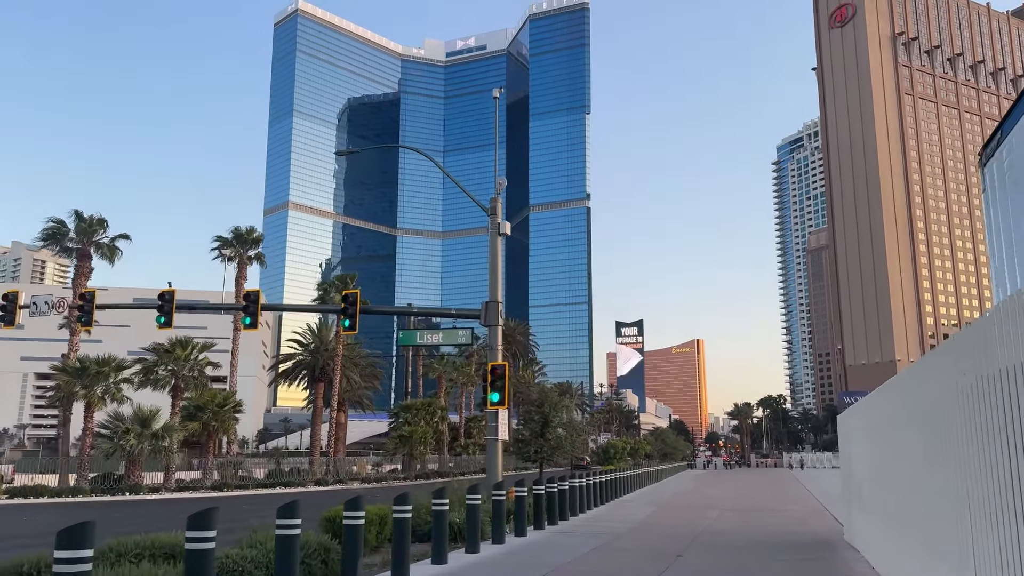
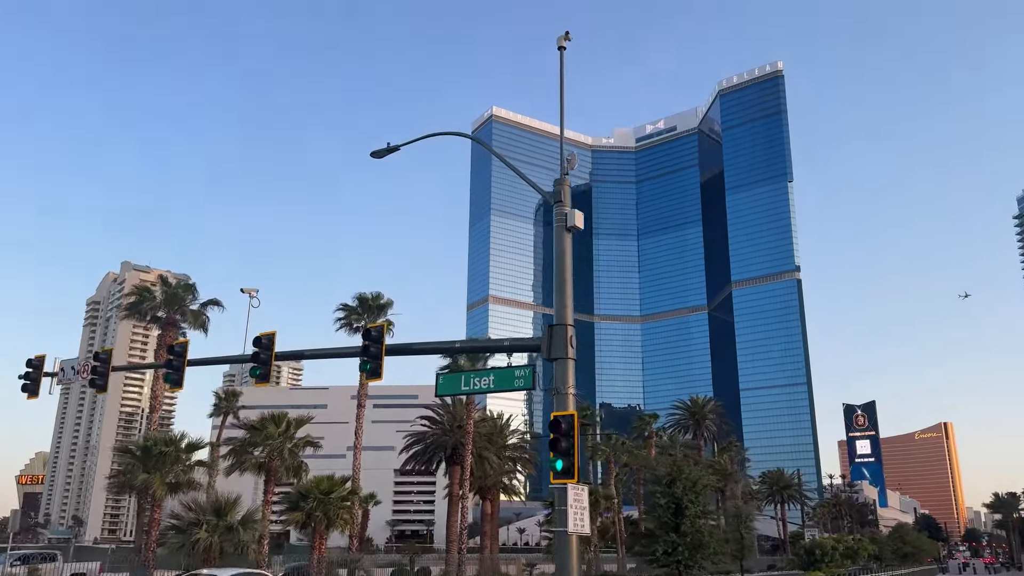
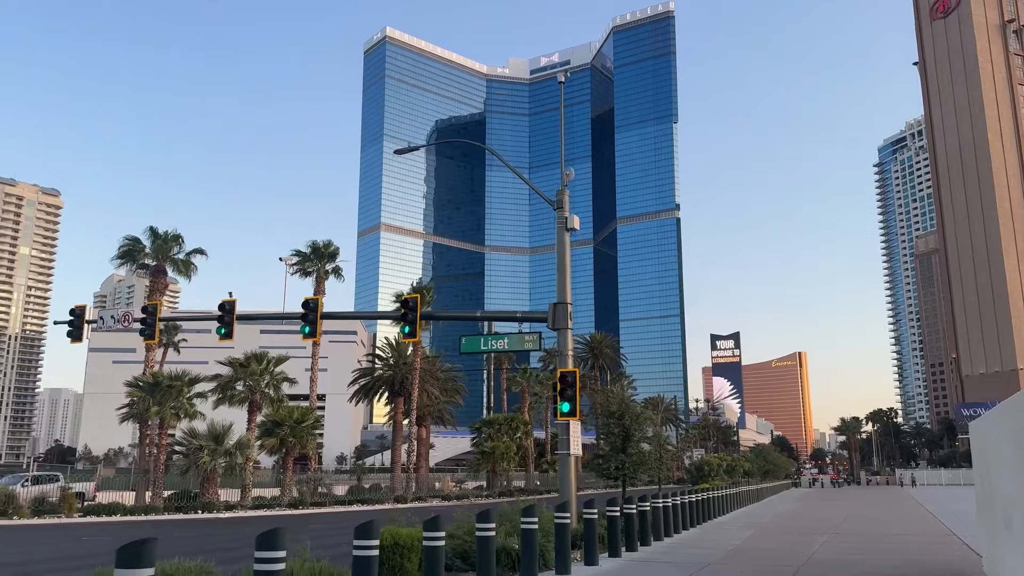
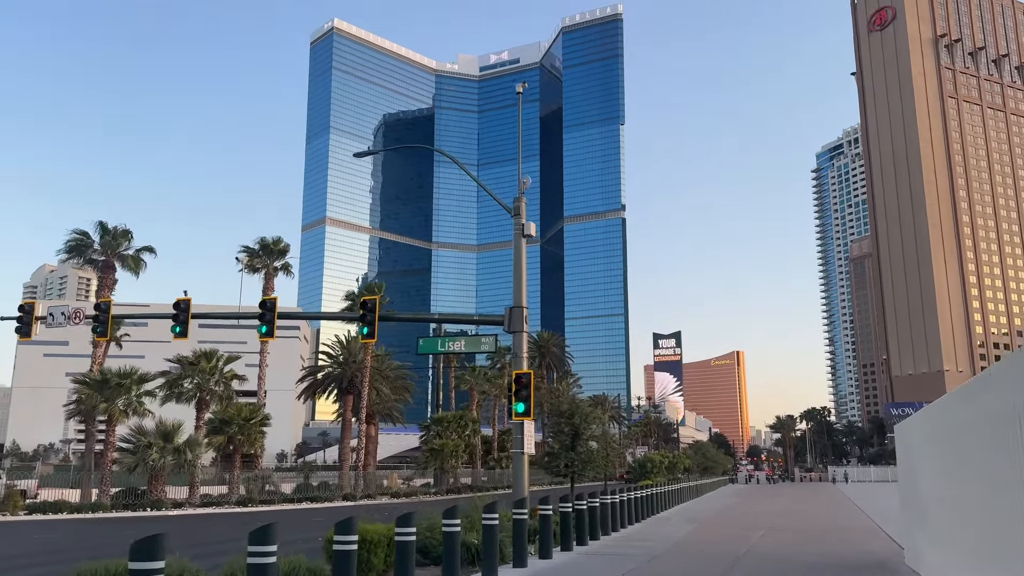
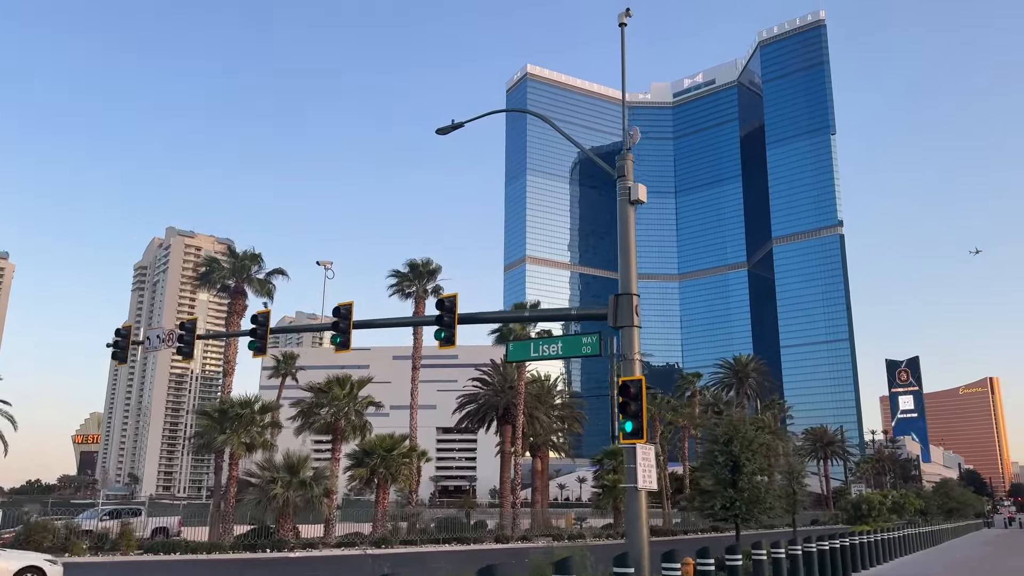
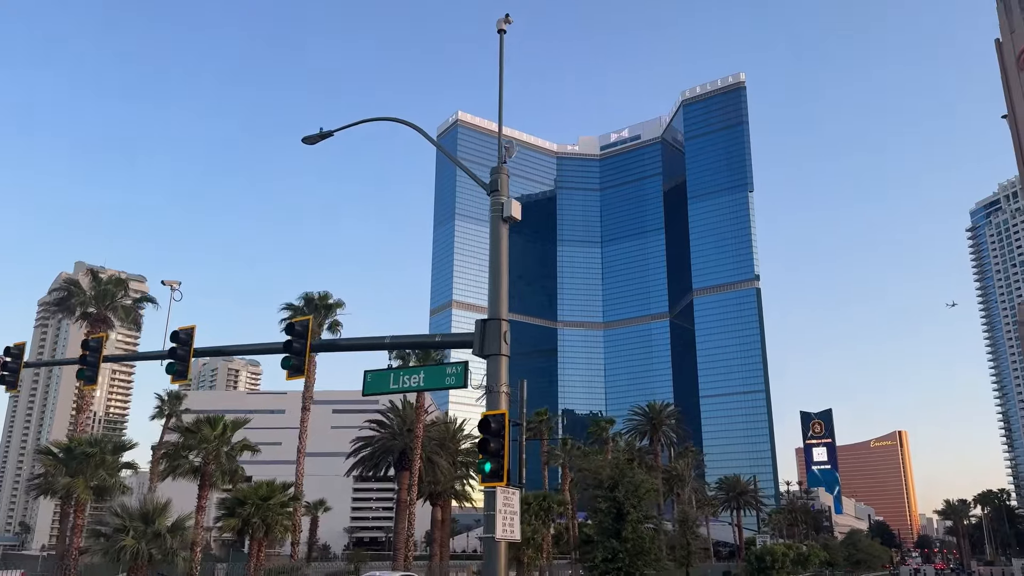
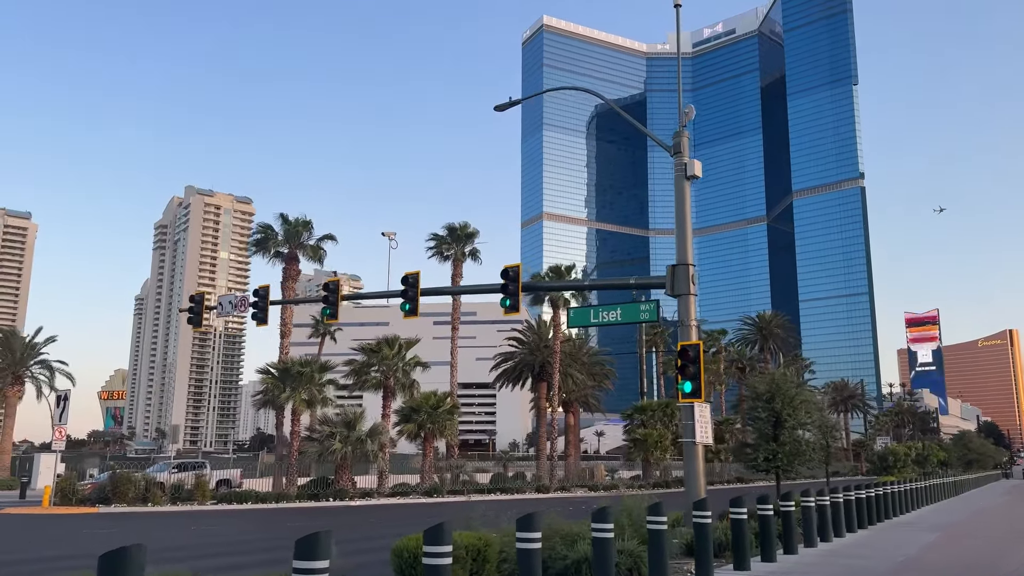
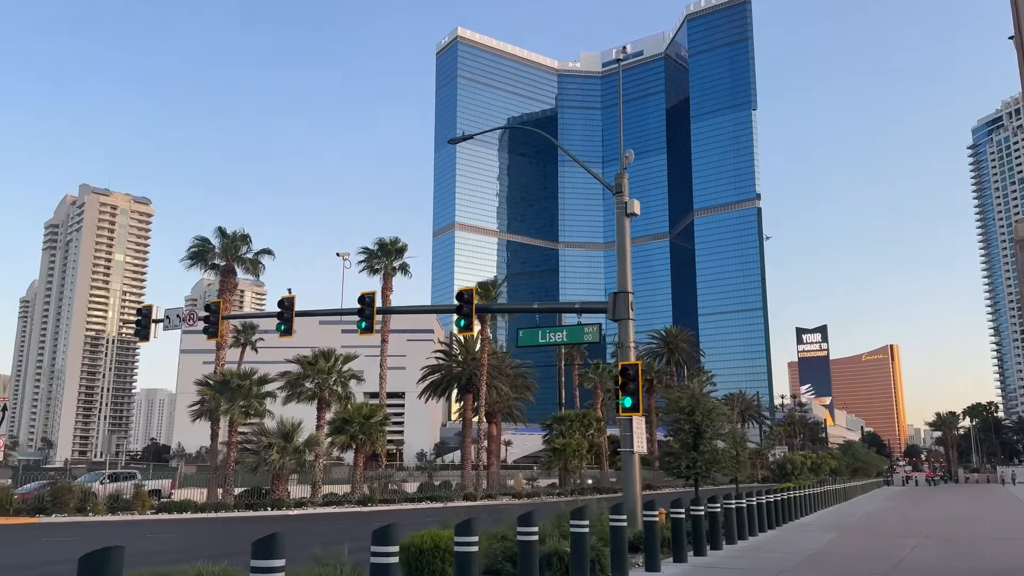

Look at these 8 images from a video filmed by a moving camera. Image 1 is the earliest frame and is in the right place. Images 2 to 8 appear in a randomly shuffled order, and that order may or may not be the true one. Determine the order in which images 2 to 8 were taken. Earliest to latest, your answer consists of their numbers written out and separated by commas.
4, 3, 8, 7, 5, 2, 6
